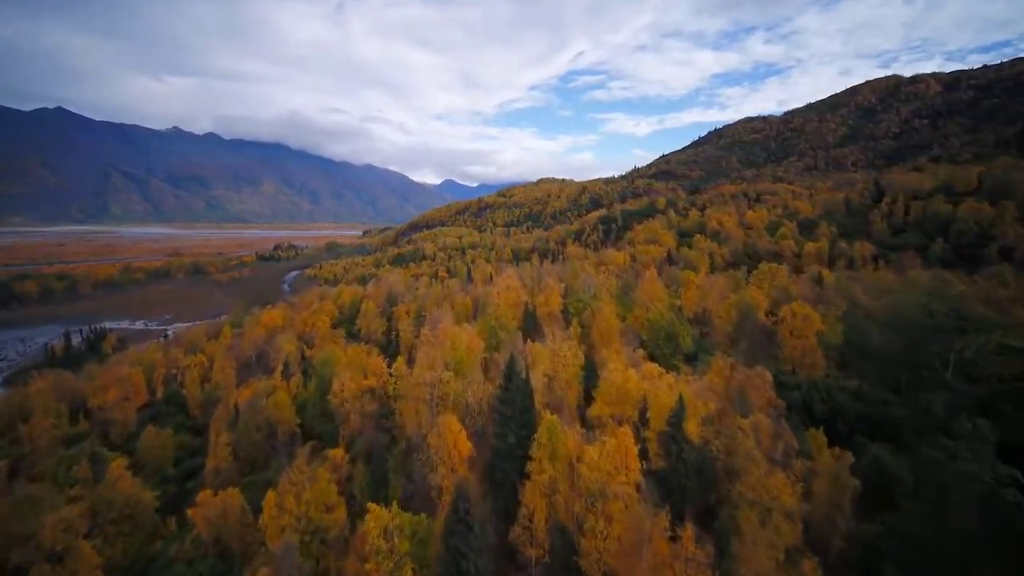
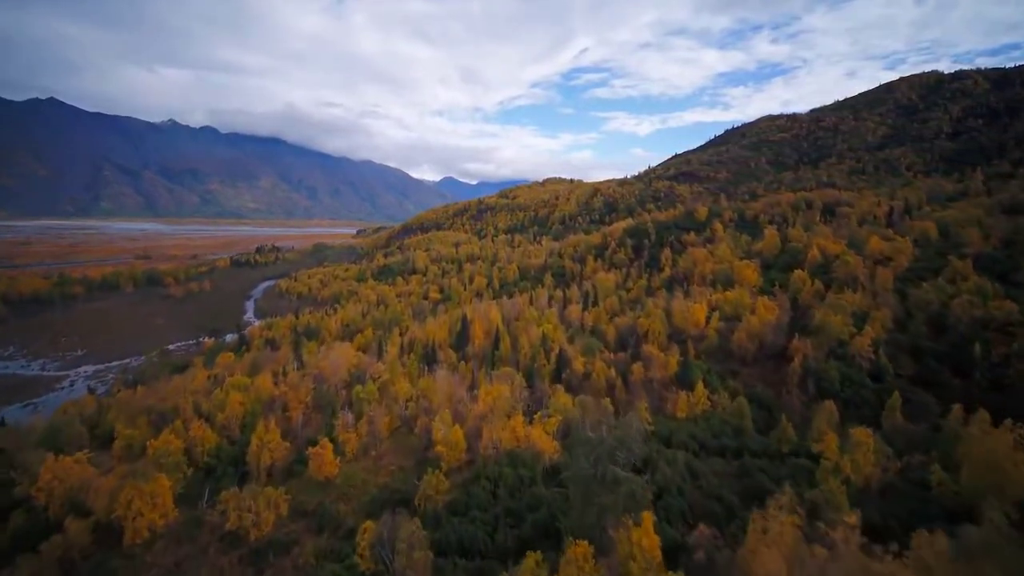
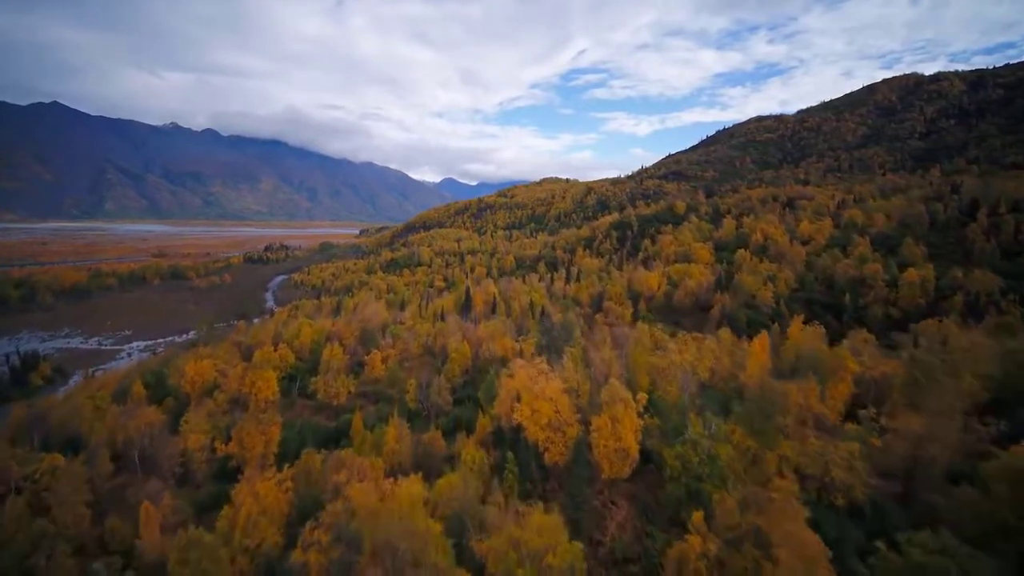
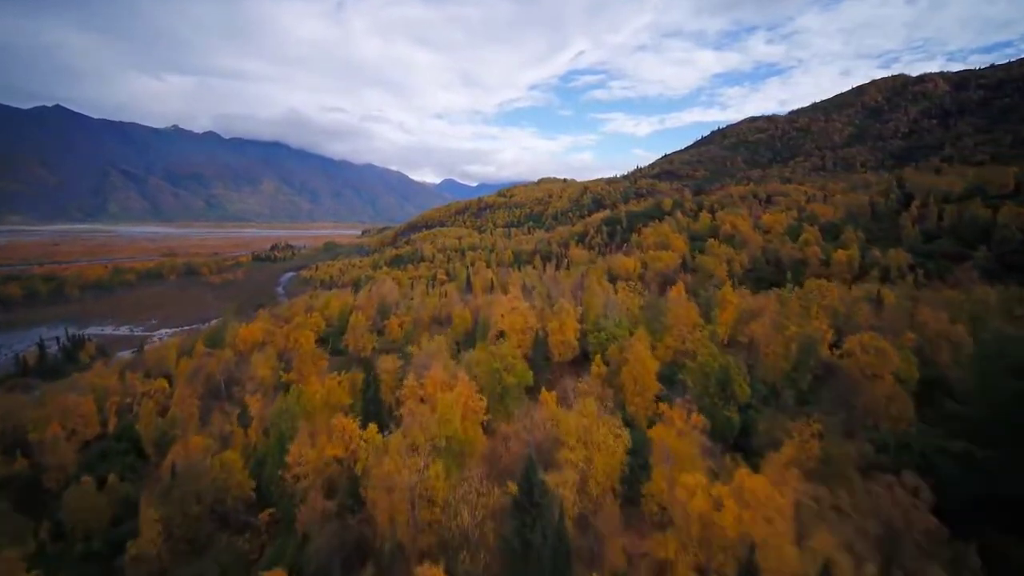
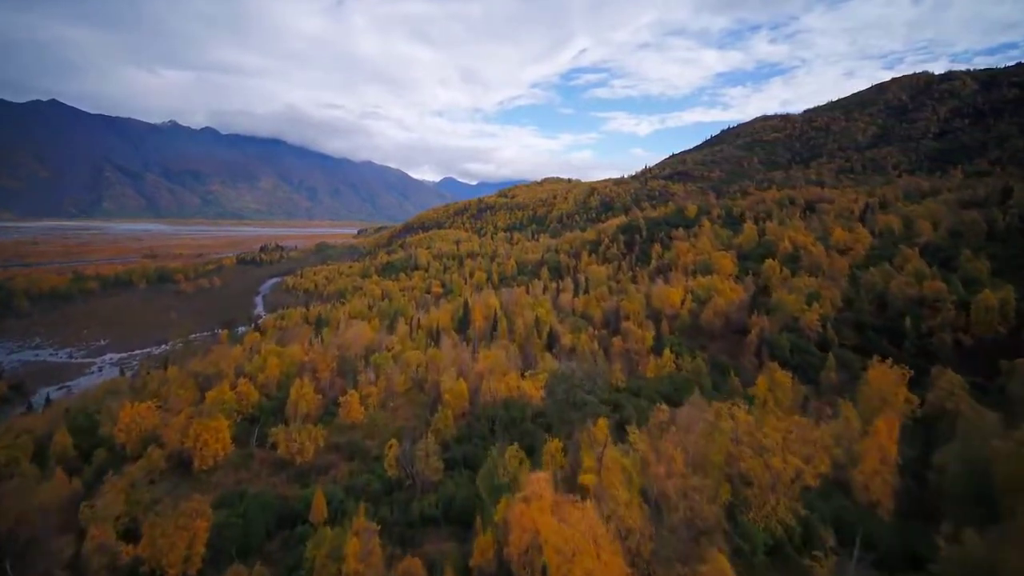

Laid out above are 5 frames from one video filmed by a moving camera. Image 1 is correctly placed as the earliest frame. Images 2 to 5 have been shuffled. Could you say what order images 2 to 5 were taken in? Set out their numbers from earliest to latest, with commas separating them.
4, 3, 5, 2
